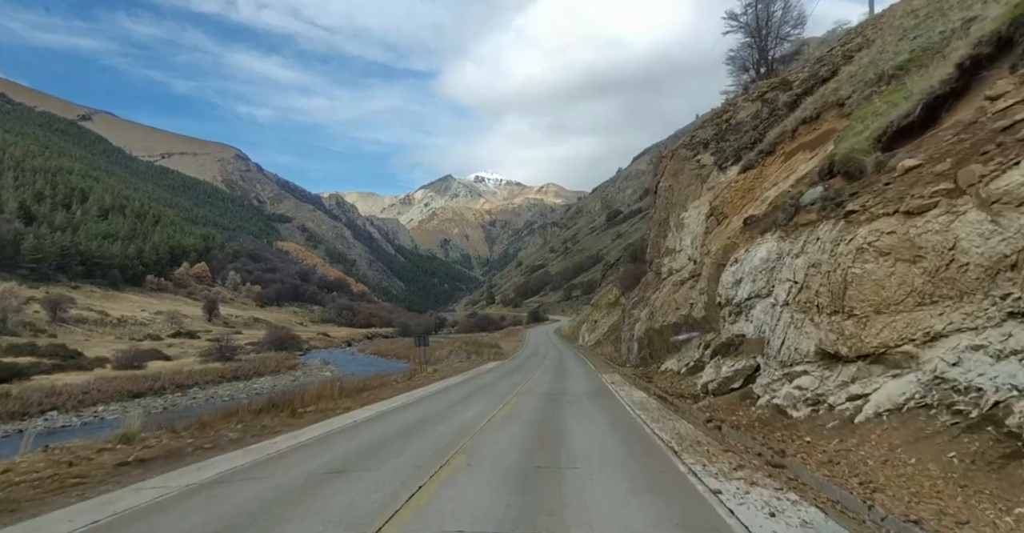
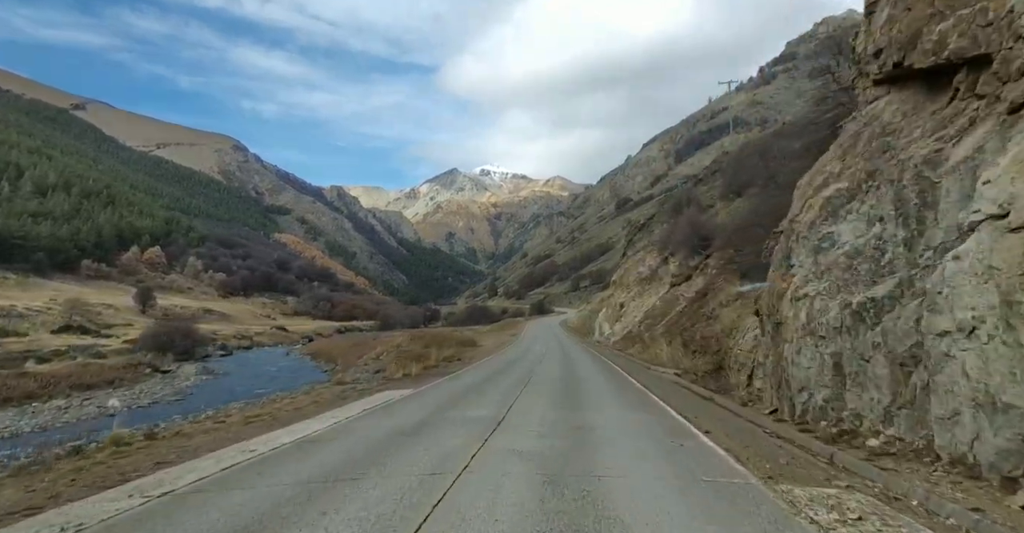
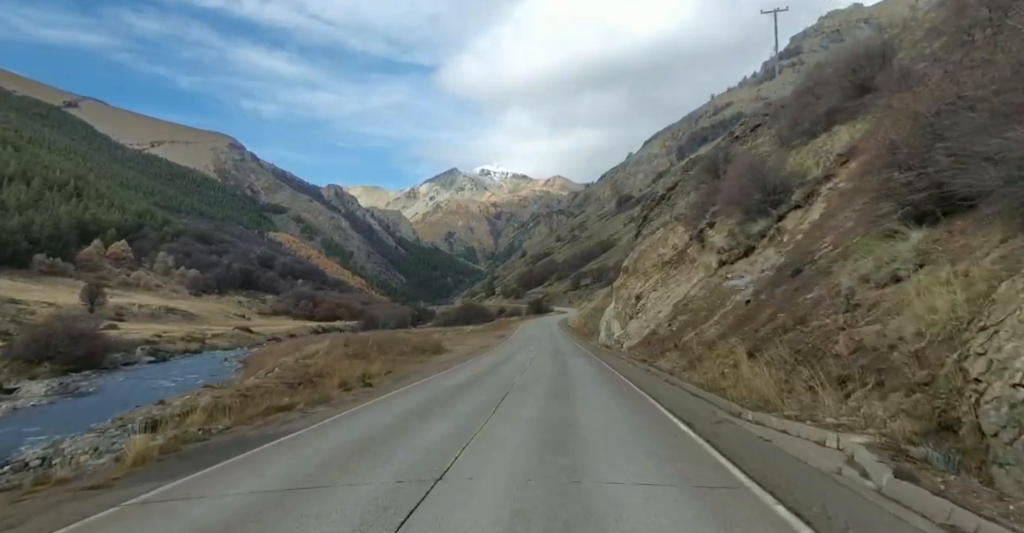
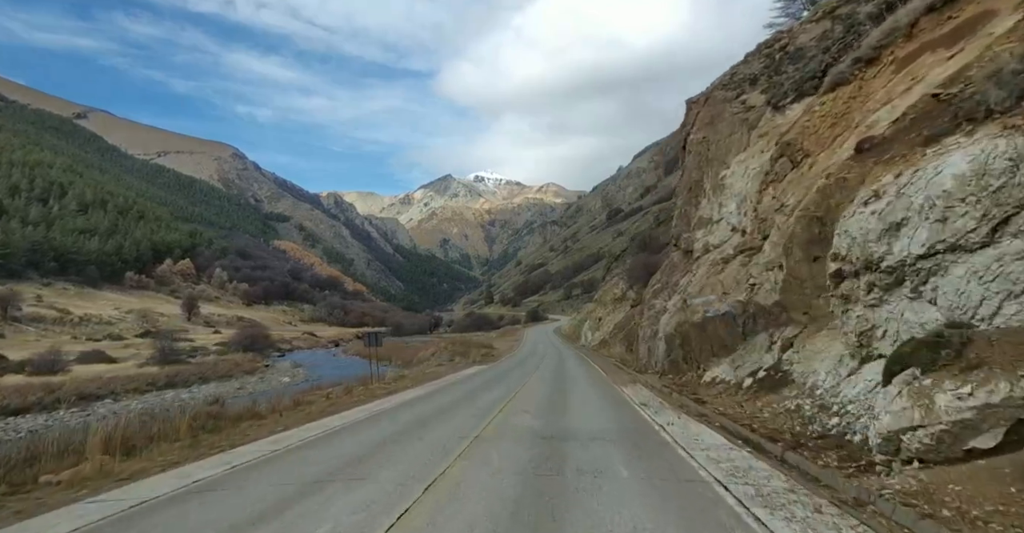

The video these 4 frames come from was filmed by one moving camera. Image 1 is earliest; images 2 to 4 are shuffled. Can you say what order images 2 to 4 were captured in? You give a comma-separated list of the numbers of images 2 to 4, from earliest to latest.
4, 2, 3
